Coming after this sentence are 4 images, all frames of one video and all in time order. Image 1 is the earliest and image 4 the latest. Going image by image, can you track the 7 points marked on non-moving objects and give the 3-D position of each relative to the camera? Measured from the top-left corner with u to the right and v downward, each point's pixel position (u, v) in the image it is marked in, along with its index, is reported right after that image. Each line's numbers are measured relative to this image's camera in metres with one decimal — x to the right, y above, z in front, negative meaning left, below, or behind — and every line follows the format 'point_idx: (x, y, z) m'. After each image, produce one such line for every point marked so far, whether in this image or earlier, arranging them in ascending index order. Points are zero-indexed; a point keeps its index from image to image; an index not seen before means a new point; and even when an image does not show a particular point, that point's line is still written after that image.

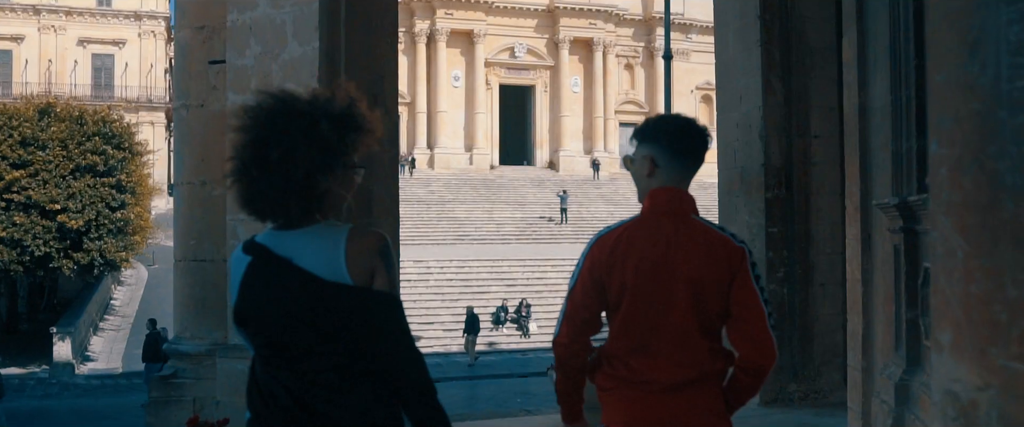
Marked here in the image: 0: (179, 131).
0: (-2.8, +0.7, +8.4) m
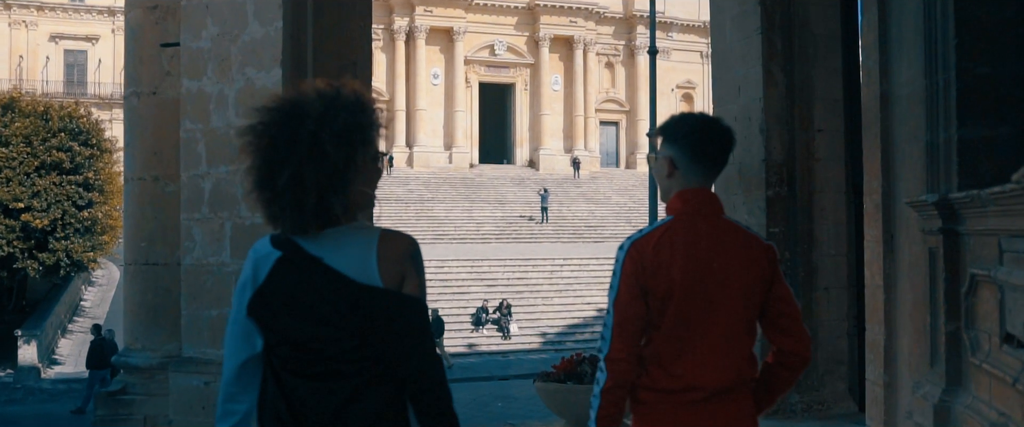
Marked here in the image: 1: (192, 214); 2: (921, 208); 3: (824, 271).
0: (-2.9, +0.7, +7.7) m
1: (-2.0, 0.0, +6.4) m
2: (+1.8, 0.0, +4.3) m
3: (+2.5, -0.5, +8.0) m
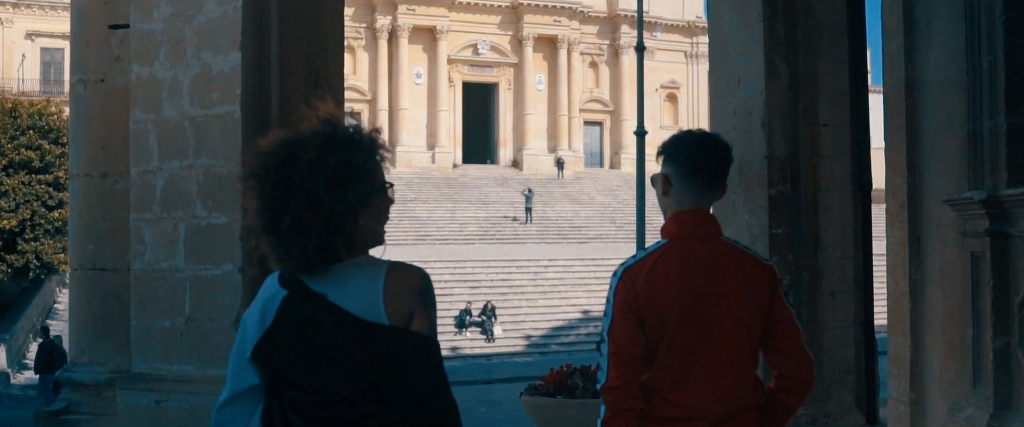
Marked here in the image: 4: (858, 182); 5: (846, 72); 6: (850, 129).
0: (-3.0, +0.7, +7.2) m
1: (-2.1, 0.0, +5.8) m
2: (+1.7, 0.0, +3.8) m
3: (+2.4, -0.5, +7.5) m
4: (+2.6, +0.2, +7.7) m
5: (+2.5, +1.1, +7.6) m
6: (+2.6, +0.6, +7.6) m
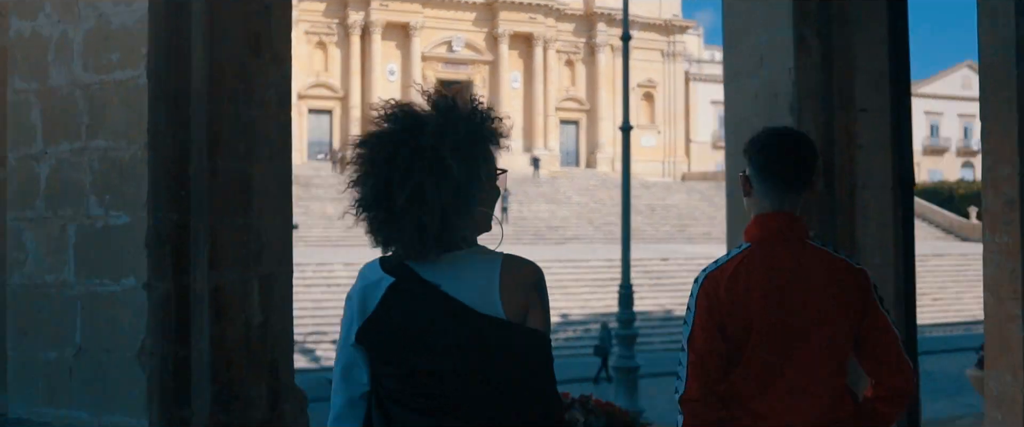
0: (-3.1, +0.7, +5.9) m
1: (-2.2, 0.0, +4.7) m
2: (+1.7, 0.0, +2.7) m
3: (+2.3, -0.5, +6.4) m
4: (+2.5, +0.2, +6.6) m
5: (+2.4, +1.1, +6.5) m
6: (+2.5, +0.6, +6.5) m
